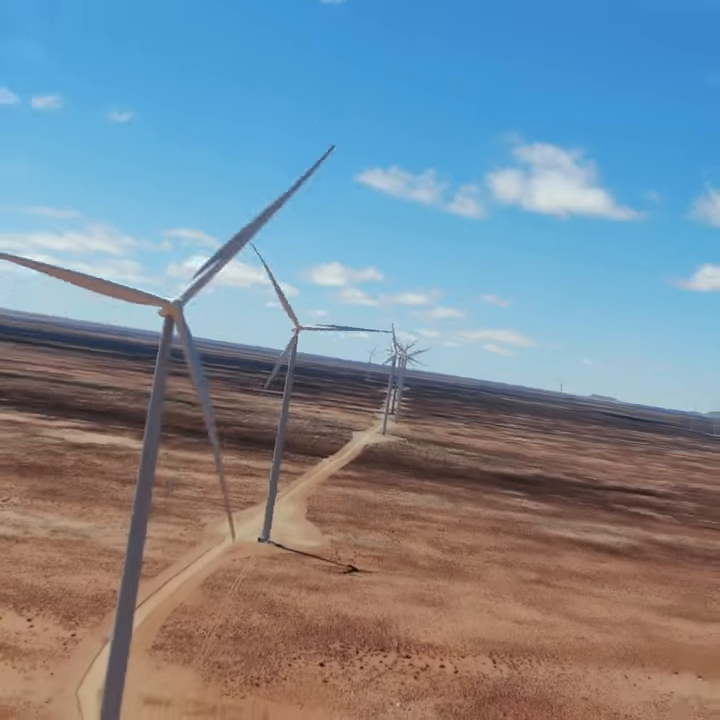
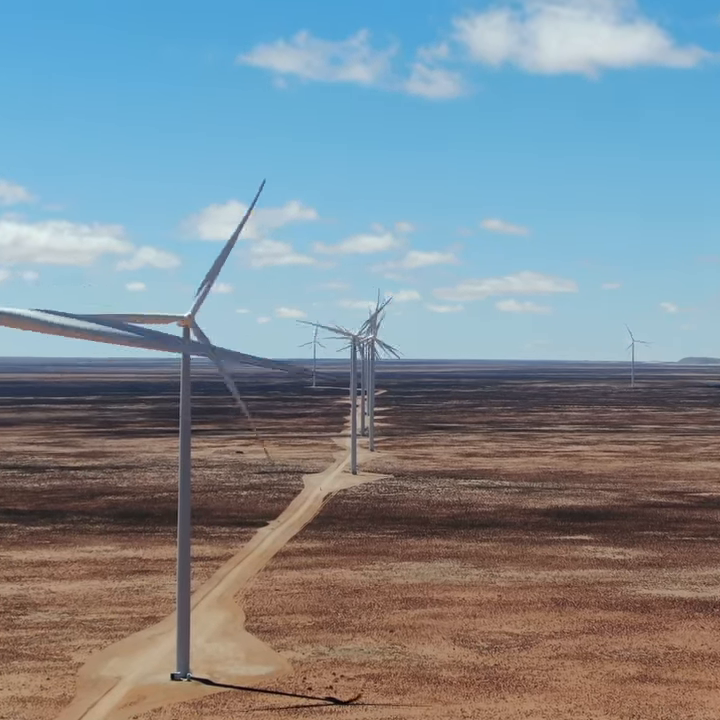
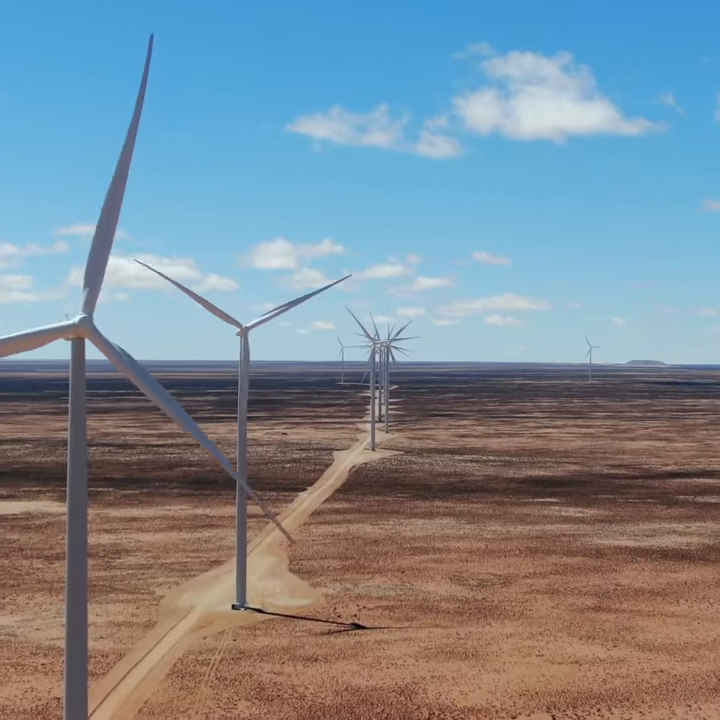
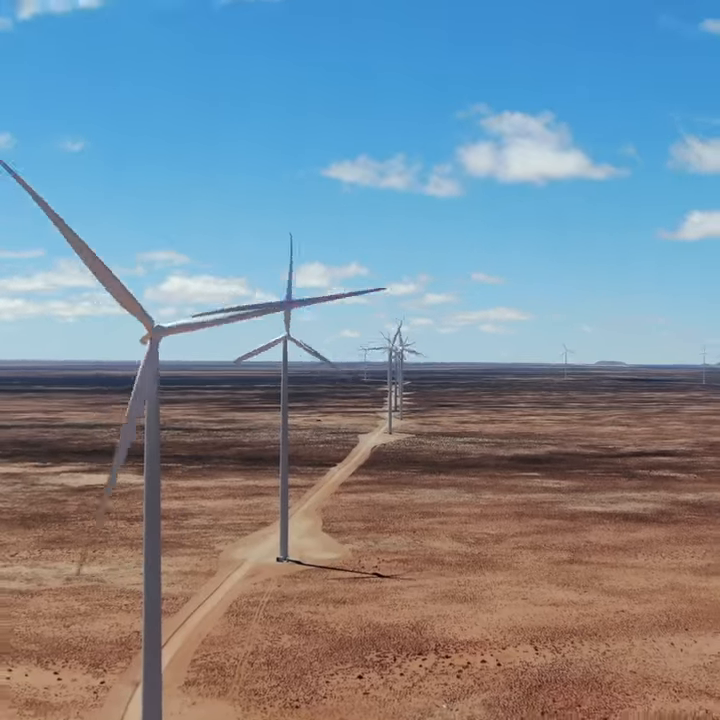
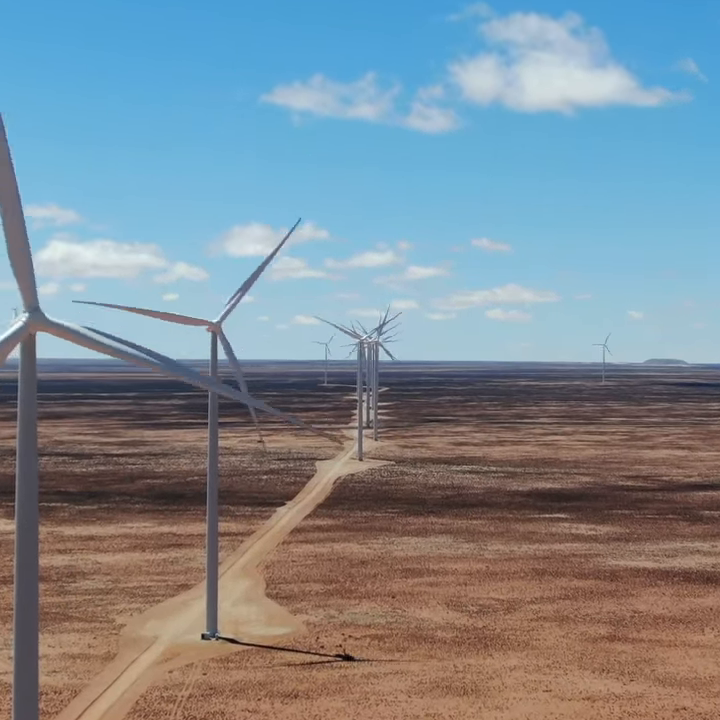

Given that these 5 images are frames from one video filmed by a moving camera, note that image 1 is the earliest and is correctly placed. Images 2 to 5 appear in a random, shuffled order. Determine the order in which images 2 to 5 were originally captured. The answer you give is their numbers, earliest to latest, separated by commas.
4, 3, 5, 2
